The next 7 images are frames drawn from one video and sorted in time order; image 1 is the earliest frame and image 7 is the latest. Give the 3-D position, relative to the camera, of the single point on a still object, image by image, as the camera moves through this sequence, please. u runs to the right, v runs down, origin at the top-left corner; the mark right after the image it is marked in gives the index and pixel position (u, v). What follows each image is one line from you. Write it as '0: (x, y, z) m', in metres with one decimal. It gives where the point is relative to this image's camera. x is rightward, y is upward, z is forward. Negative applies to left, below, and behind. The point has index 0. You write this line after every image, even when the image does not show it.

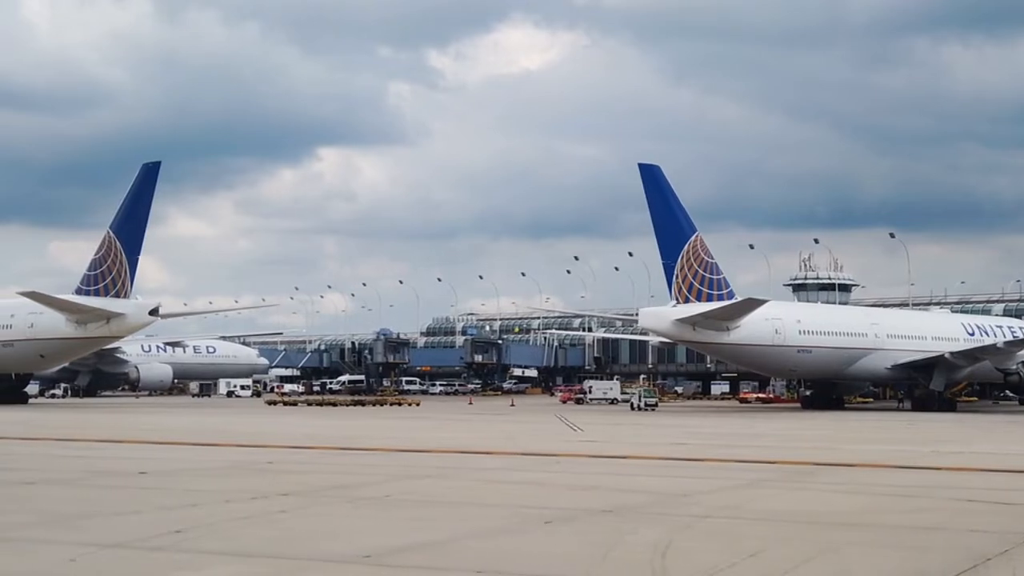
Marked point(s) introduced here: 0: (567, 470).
0: (+0.6, -2.1, +13.1) m
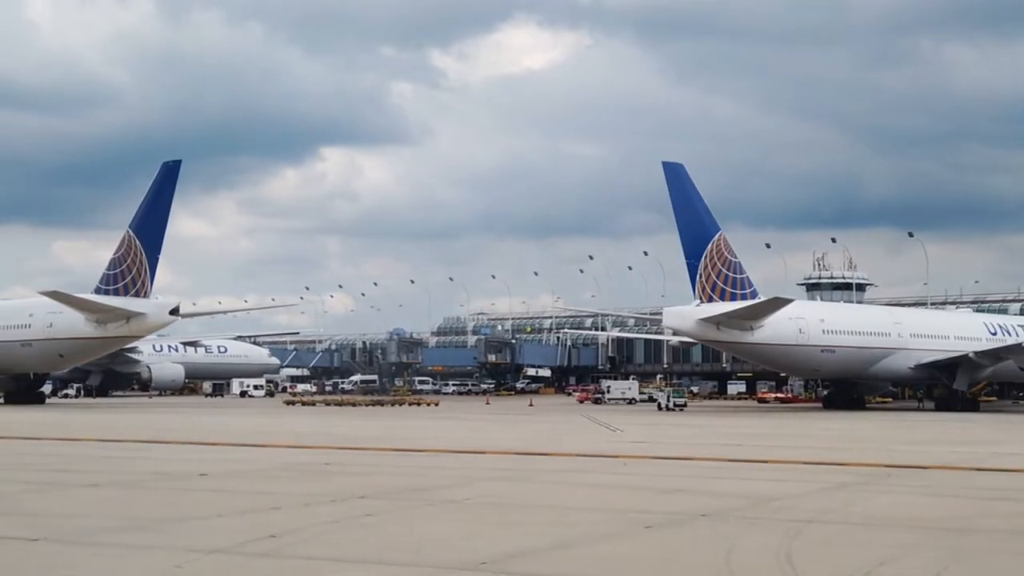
0: (+1.4, -2.1, +12.9) m
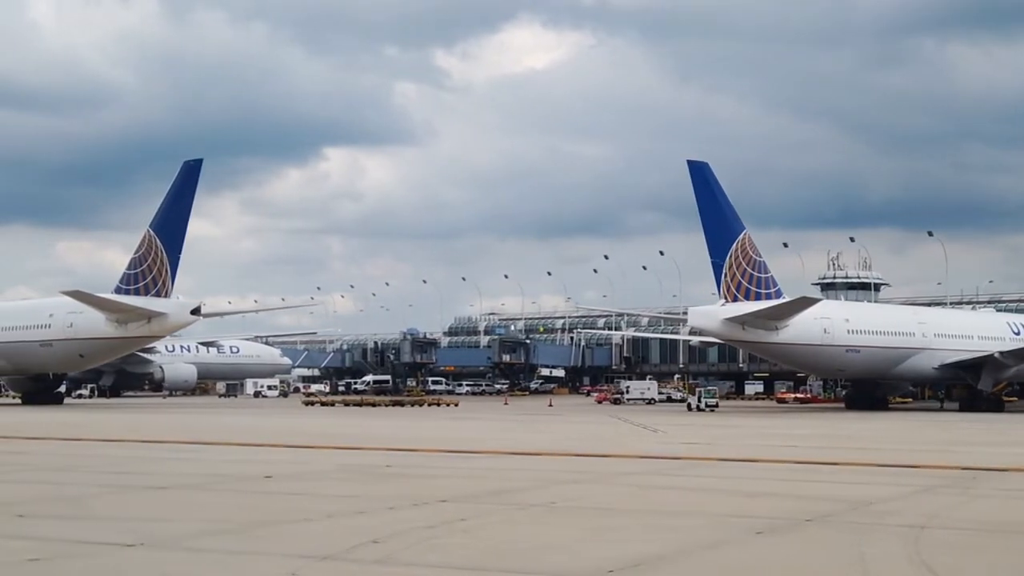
0: (+2.2, -2.1, +12.6) m
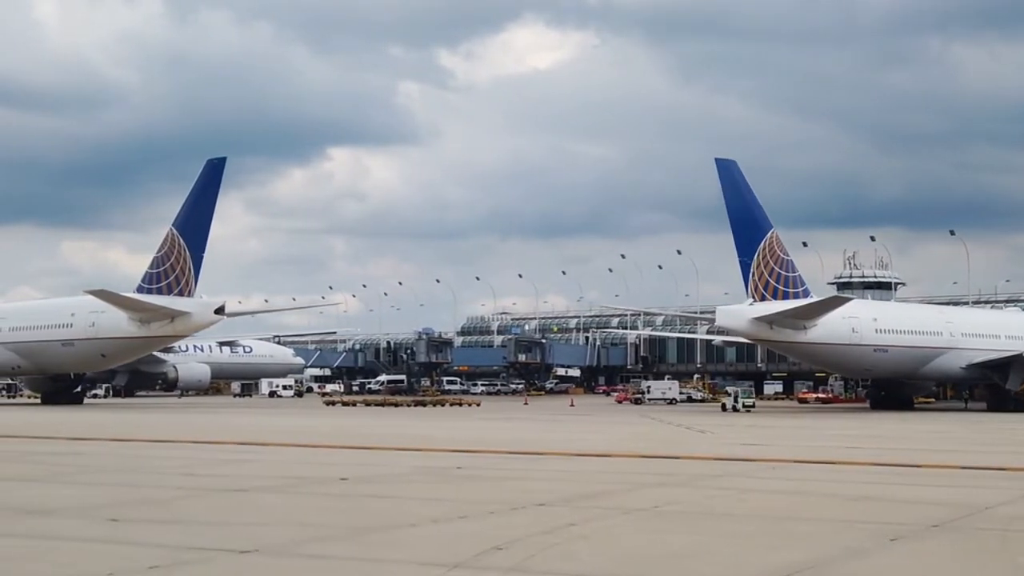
0: (+3.0, -2.0, +12.3) m
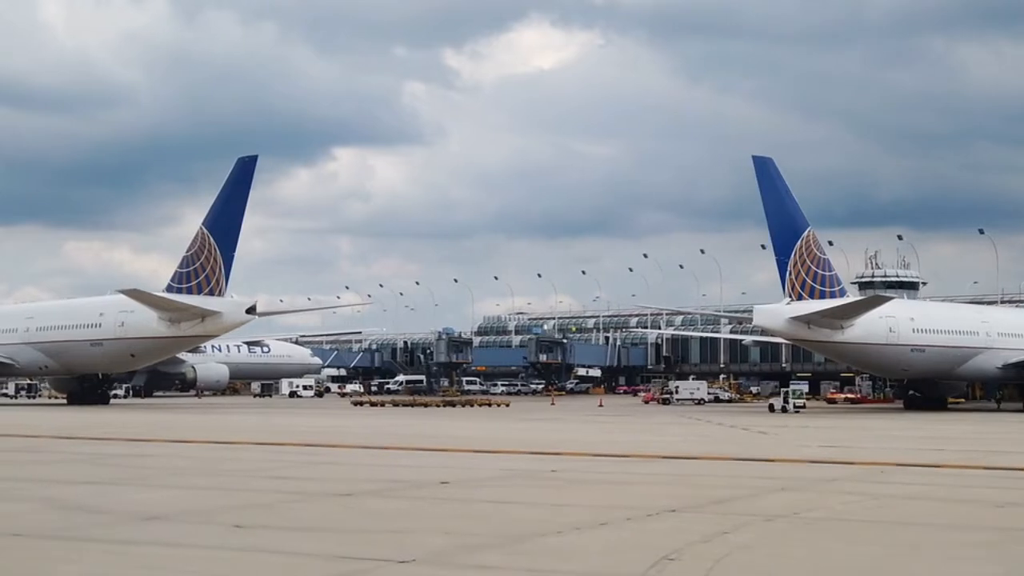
0: (+4.1, -2.0, +11.9) m
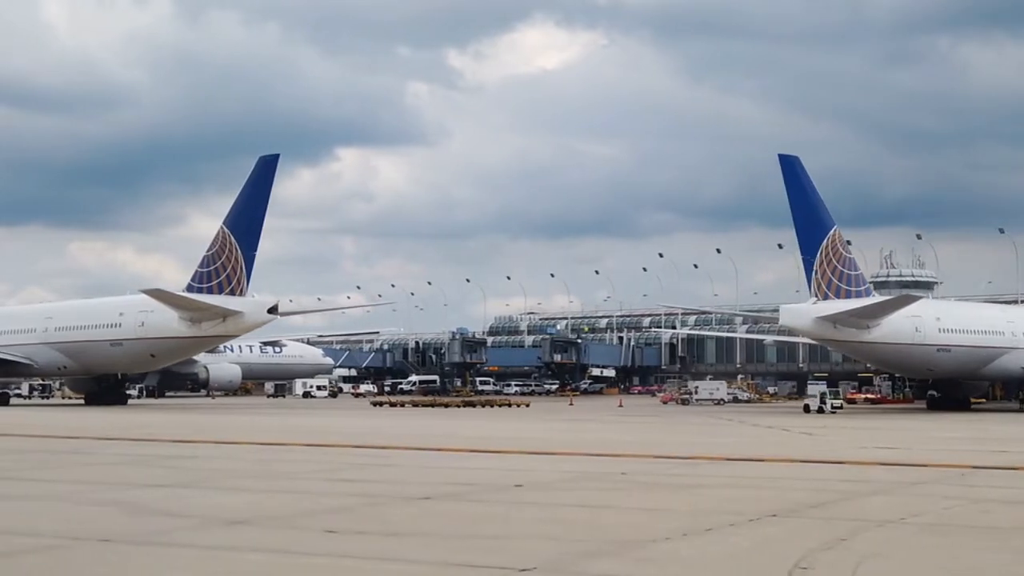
0: (+4.9, -2.0, +11.6) m
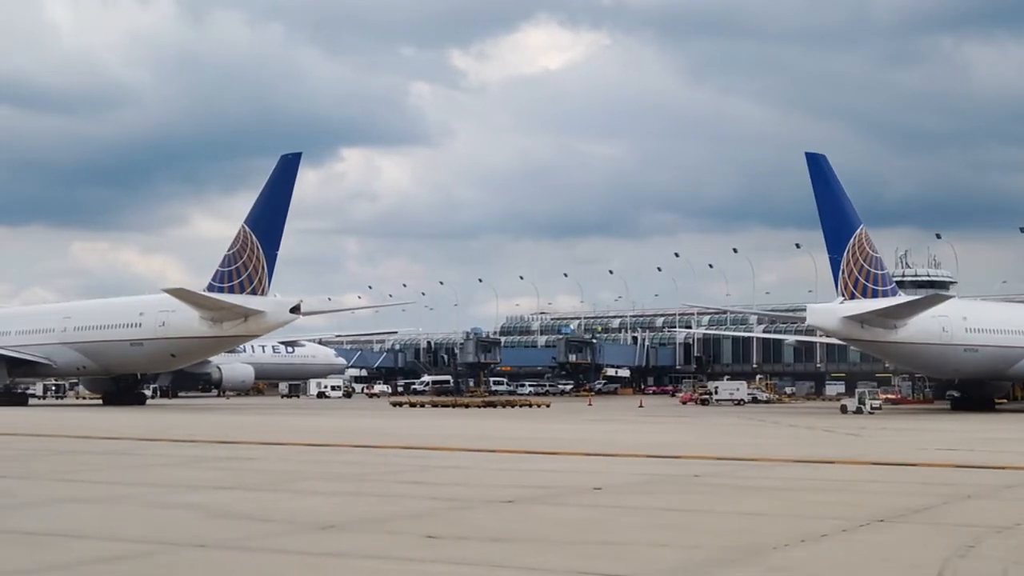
0: (+5.7, -2.0, +11.3) m
